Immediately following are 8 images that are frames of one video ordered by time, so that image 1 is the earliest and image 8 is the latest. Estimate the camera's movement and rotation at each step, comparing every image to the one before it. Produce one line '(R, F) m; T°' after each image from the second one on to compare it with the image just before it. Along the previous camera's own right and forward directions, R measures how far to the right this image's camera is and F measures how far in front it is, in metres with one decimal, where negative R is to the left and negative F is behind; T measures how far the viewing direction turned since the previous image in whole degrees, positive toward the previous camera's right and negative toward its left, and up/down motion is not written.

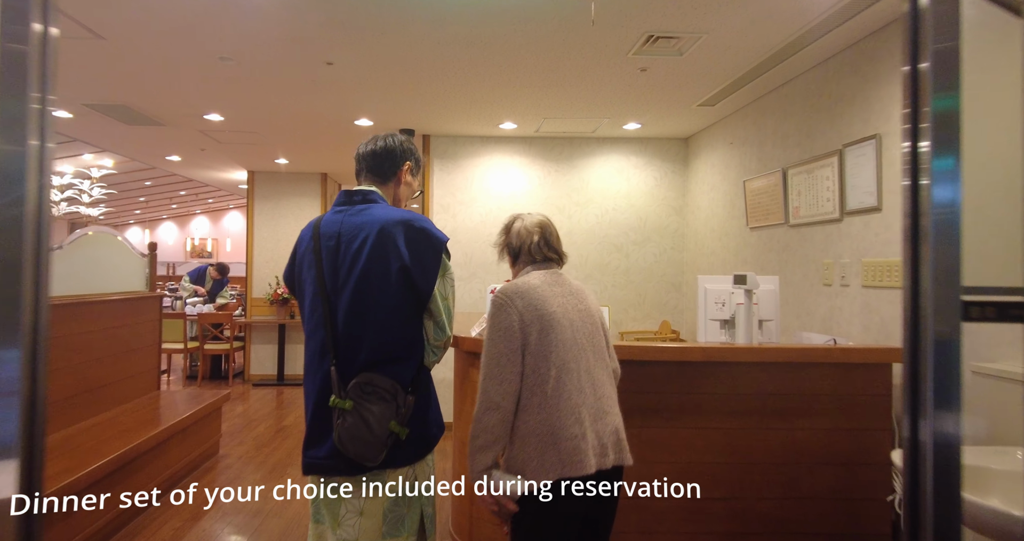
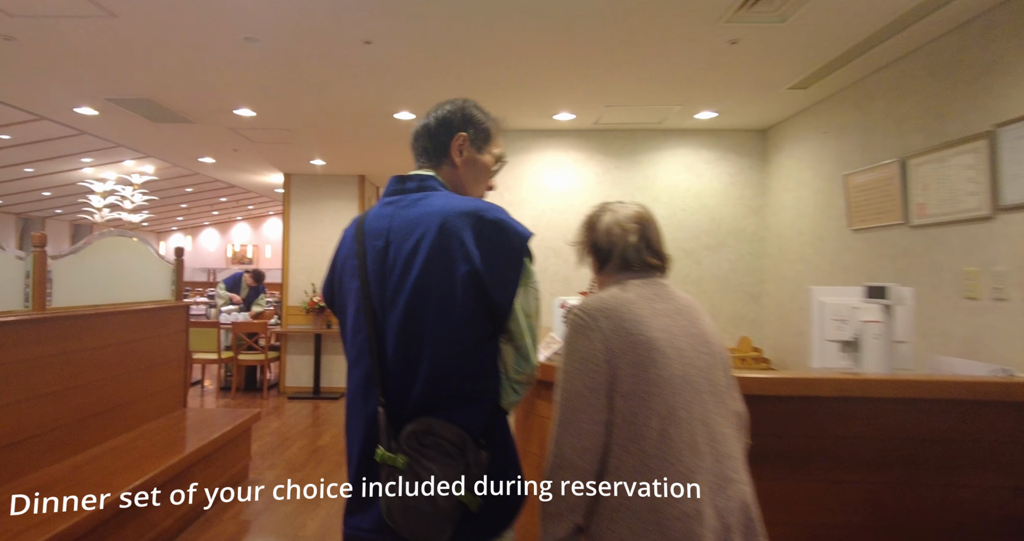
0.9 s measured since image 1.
(-0.2, +0.4) m; -3°
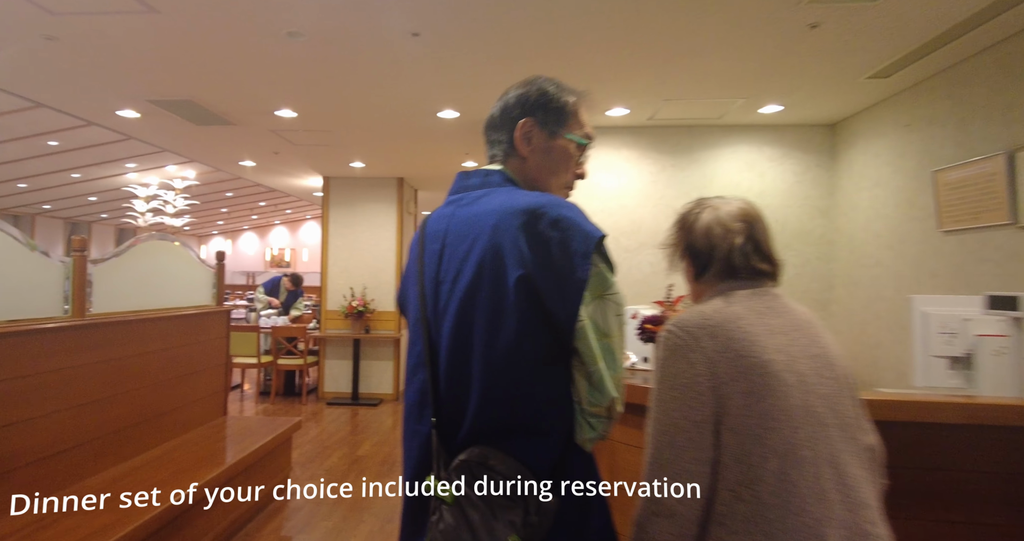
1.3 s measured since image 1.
(-0.1, +0.2) m; -3°
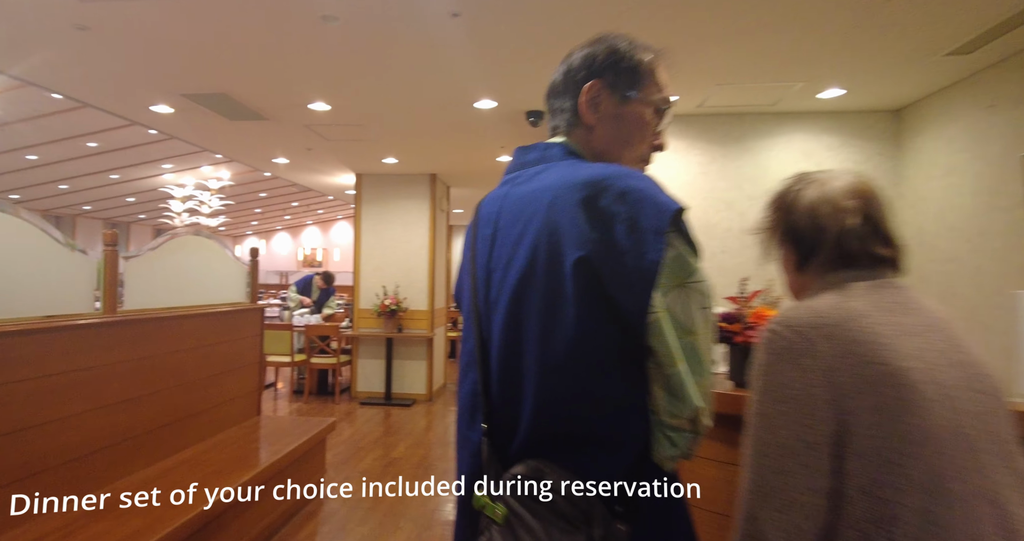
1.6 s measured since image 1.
(-0.1, +0.2) m; -3°
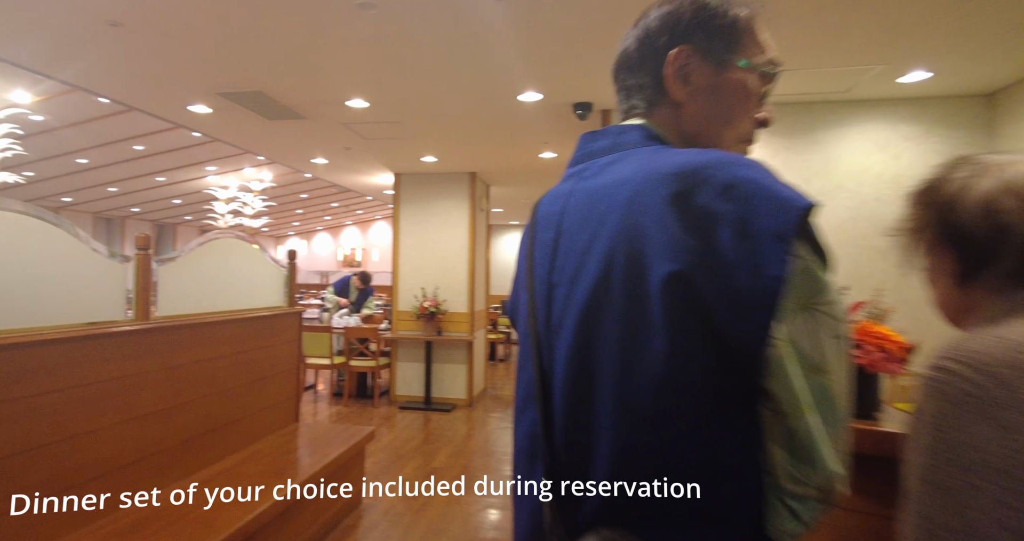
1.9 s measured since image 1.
(-0.1, +0.2) m; -4°
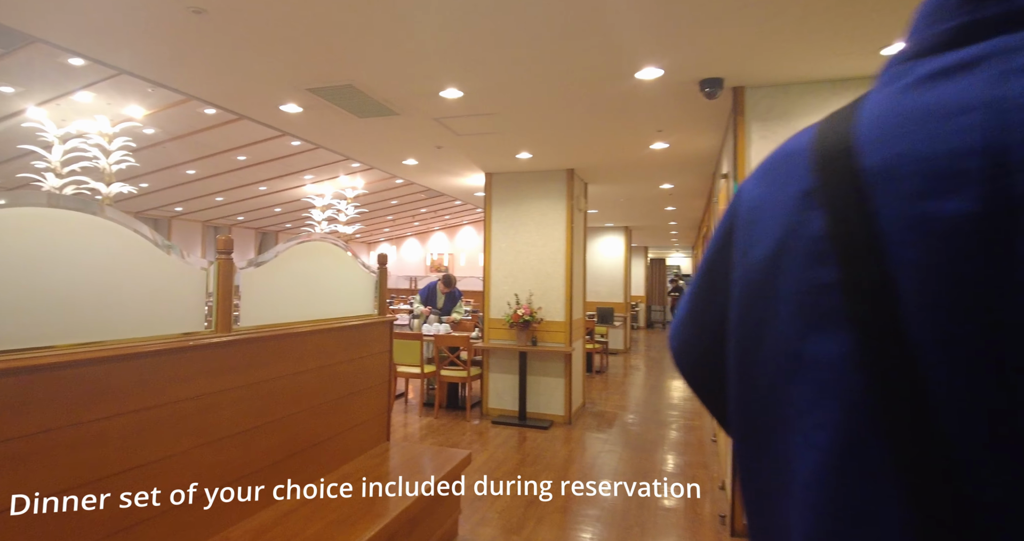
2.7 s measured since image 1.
(-0.2, +0.4) m; -9°
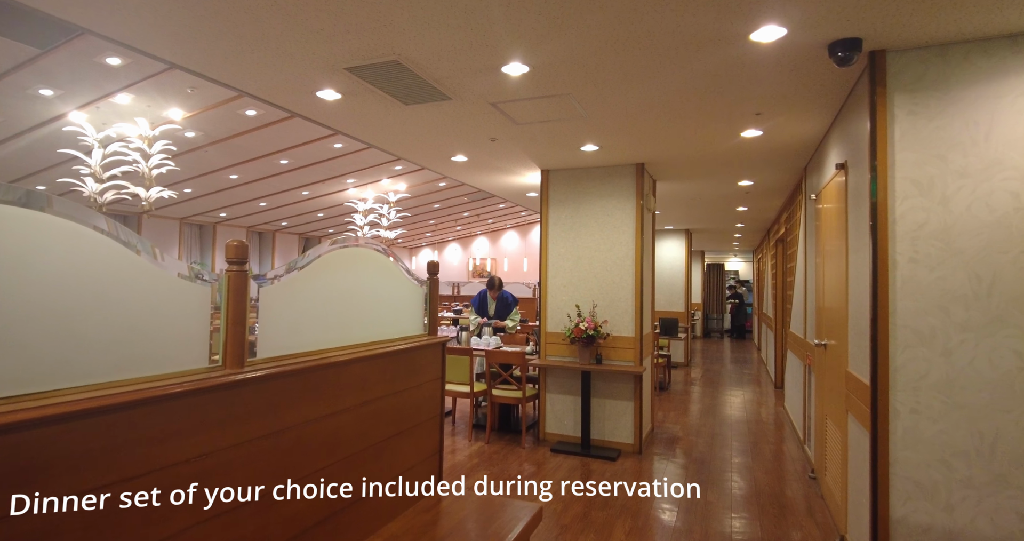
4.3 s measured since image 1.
(-0.2, +0.5) m; -4°
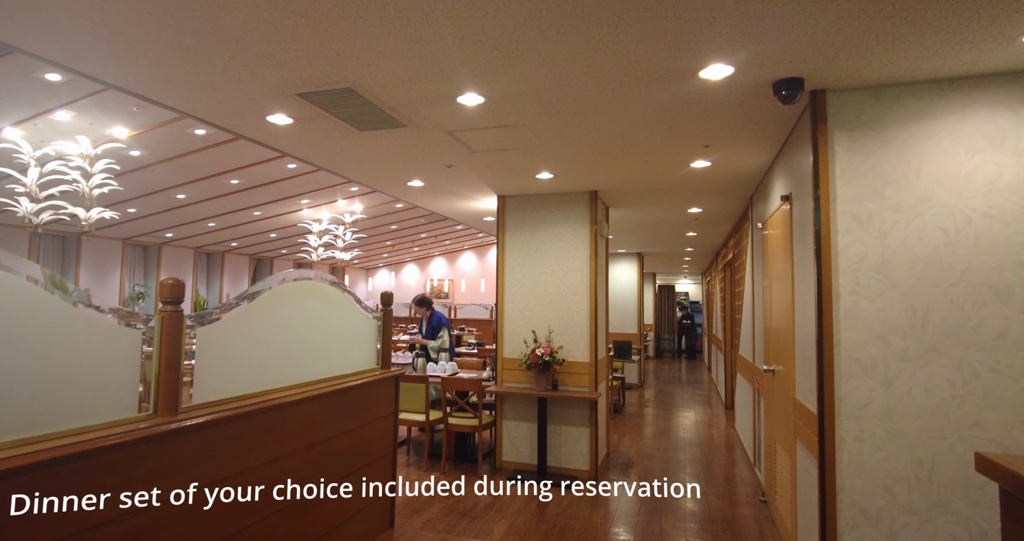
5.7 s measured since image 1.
(0.0, 0.0) m; +4°
